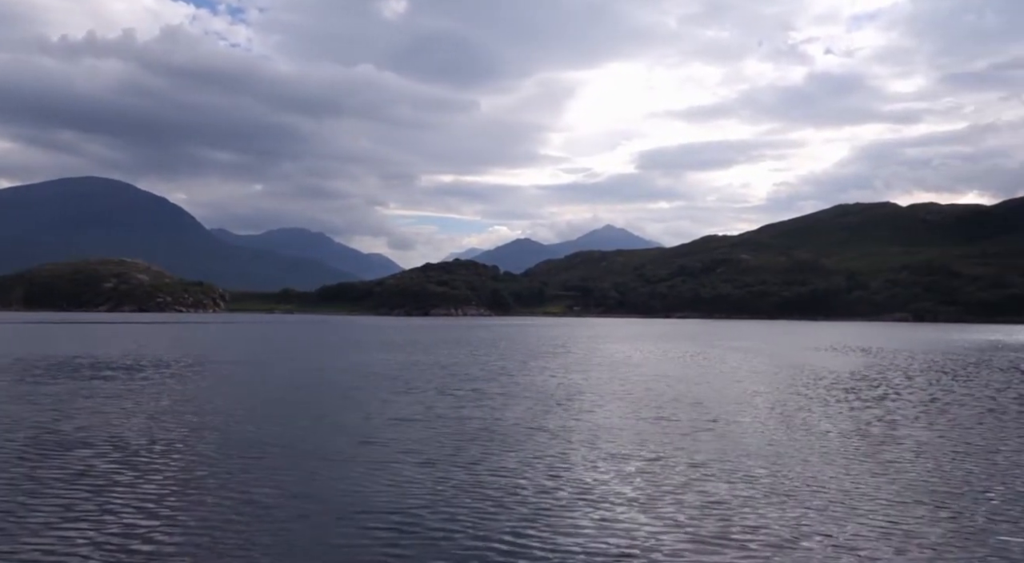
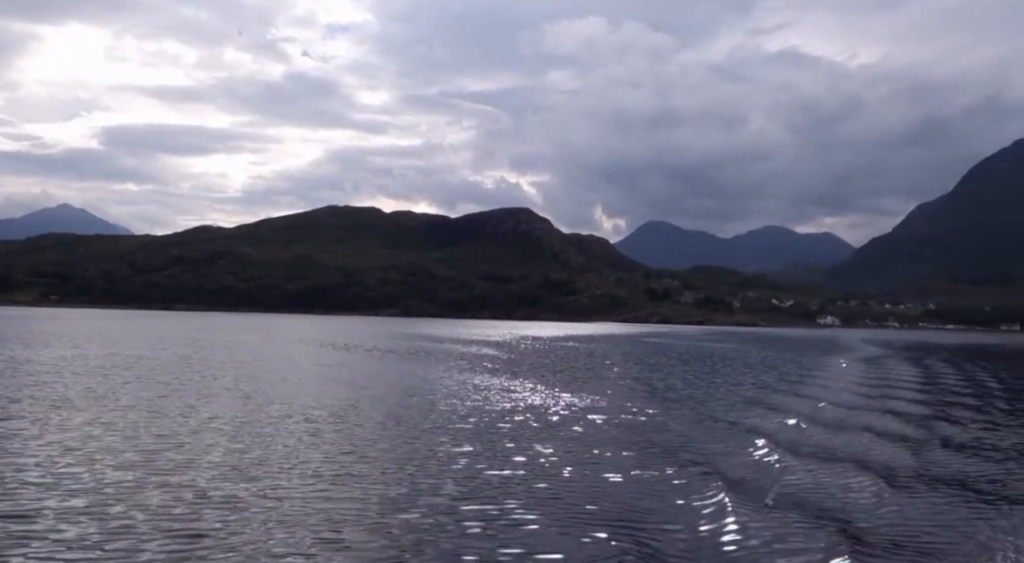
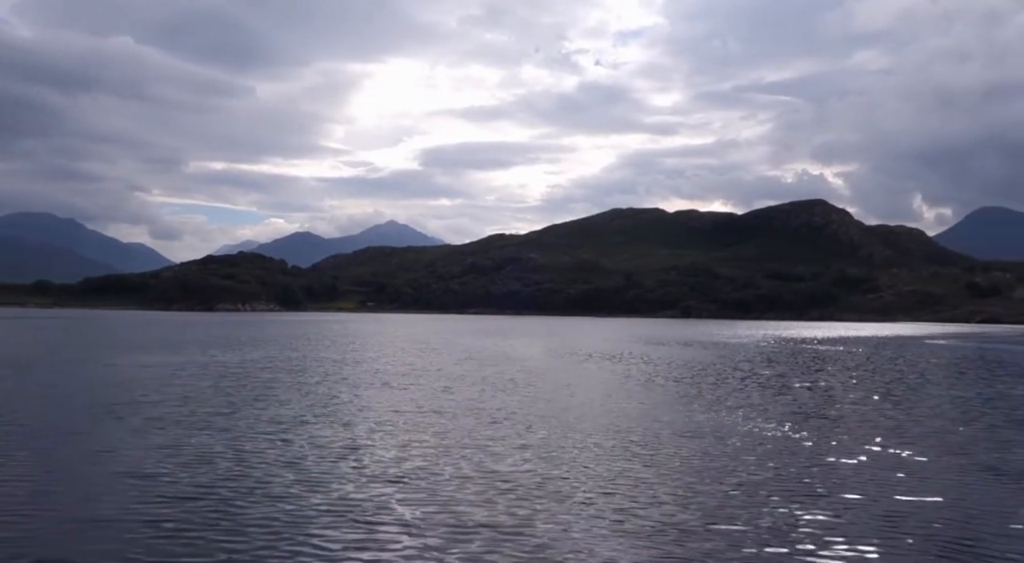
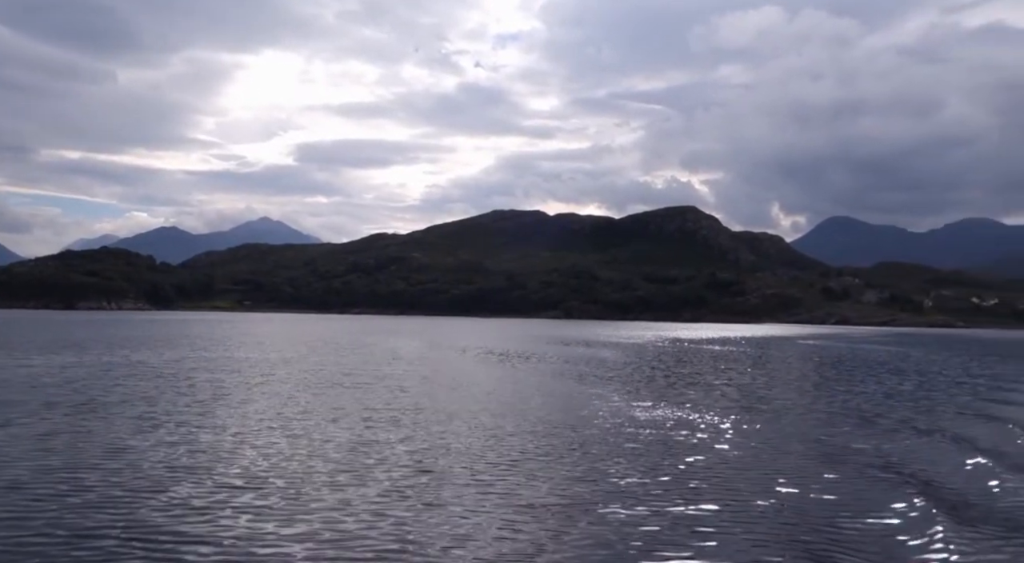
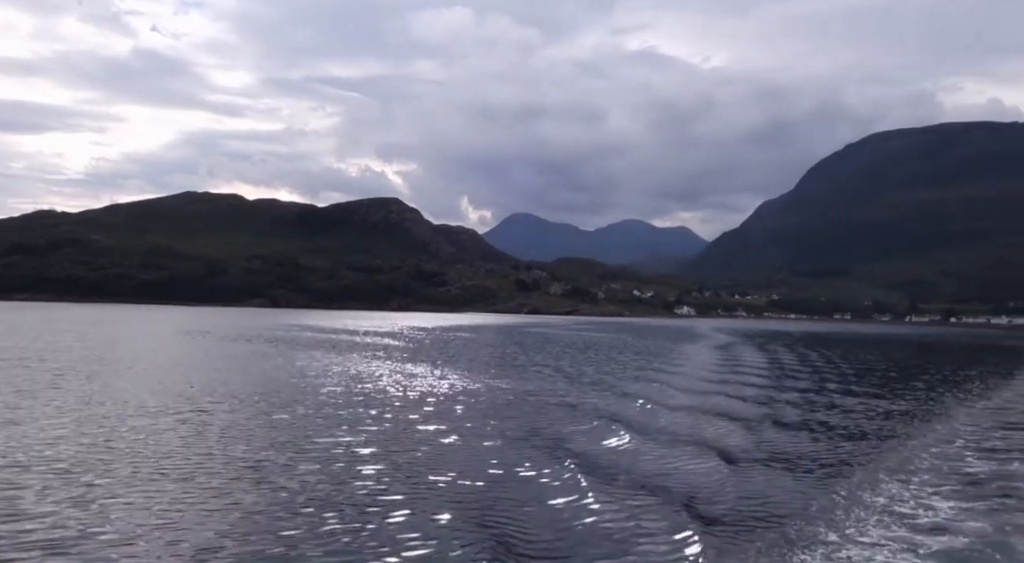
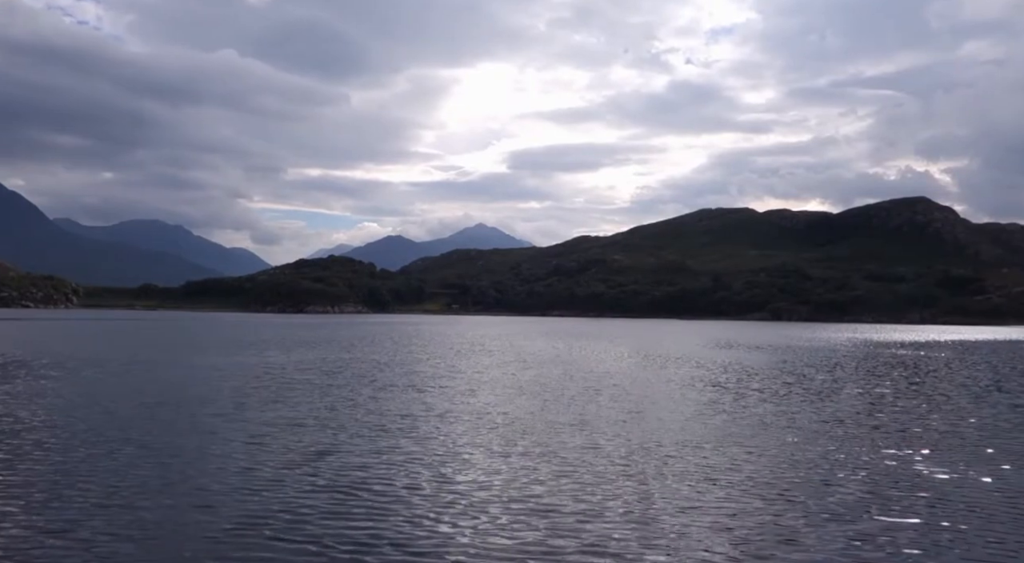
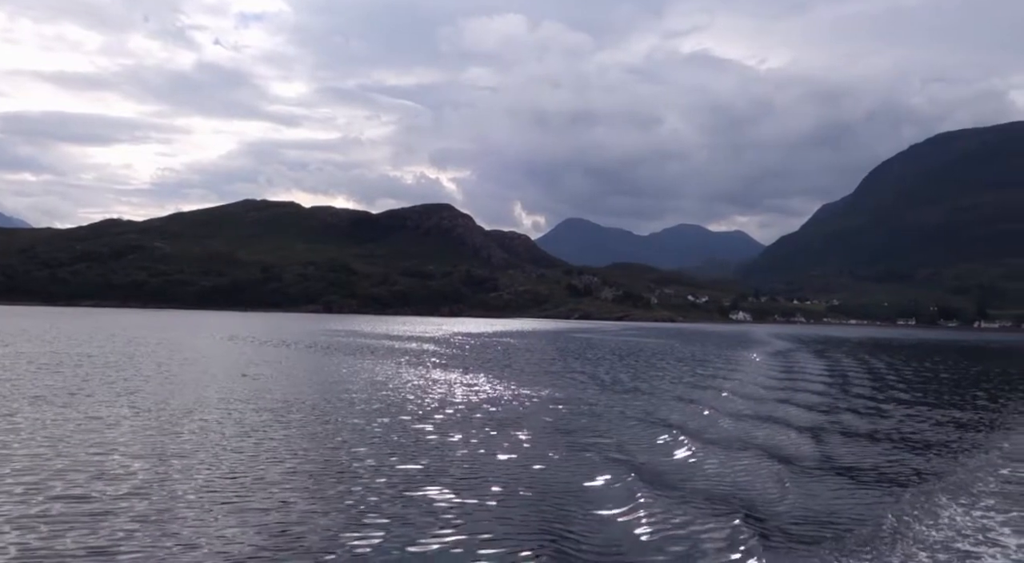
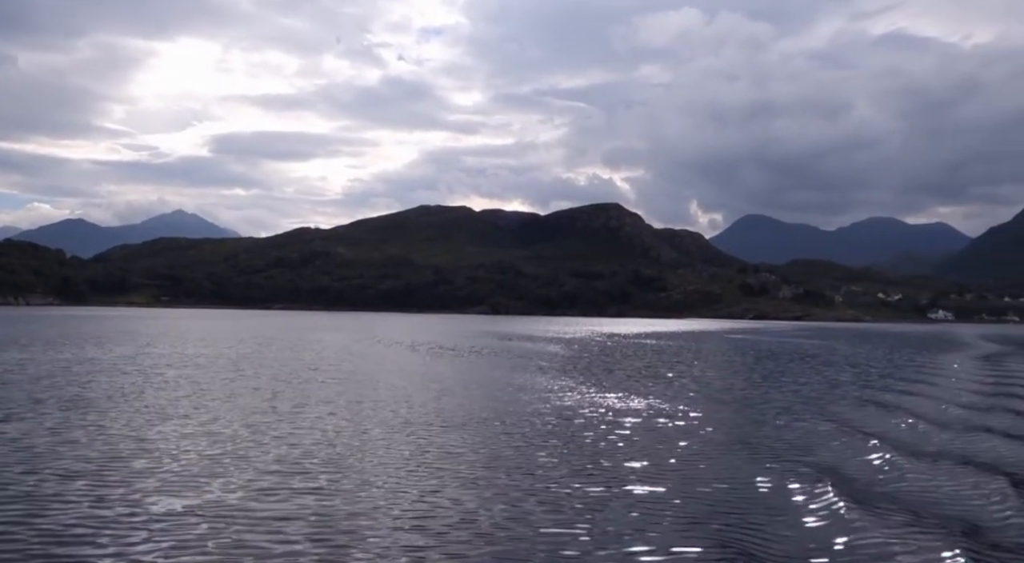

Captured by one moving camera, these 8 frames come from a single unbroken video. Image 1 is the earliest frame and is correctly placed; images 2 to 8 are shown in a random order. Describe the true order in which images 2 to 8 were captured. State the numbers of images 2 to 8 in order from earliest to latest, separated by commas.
6, 3, 4, 8, 2, 7, 5
